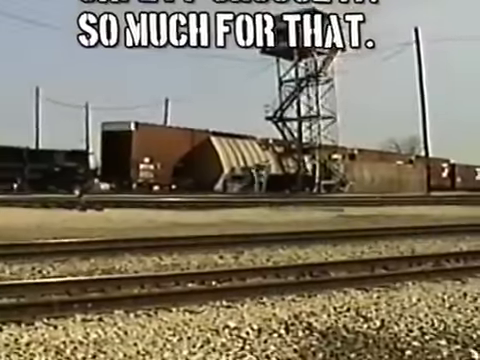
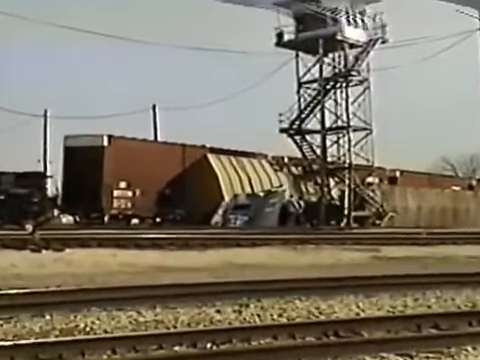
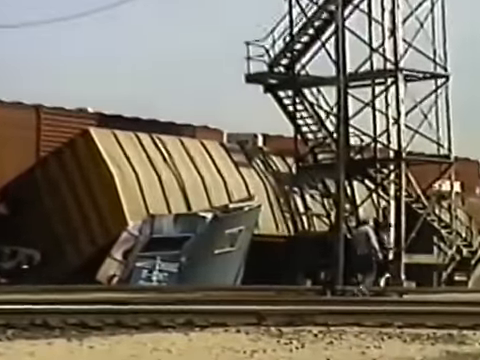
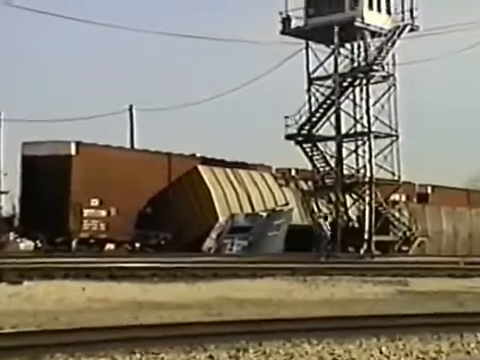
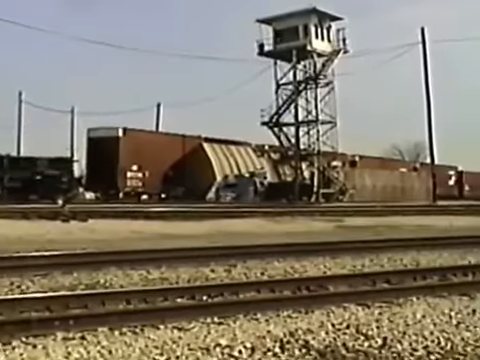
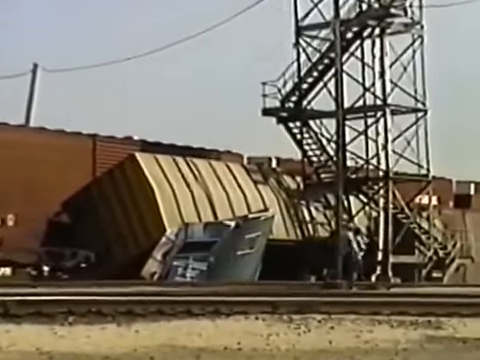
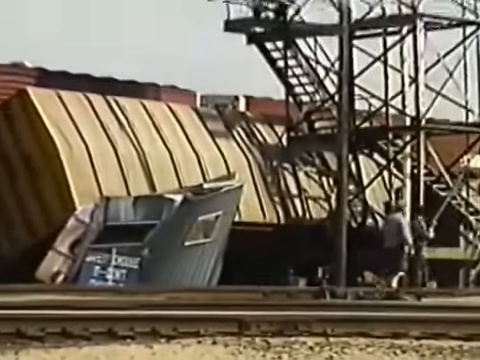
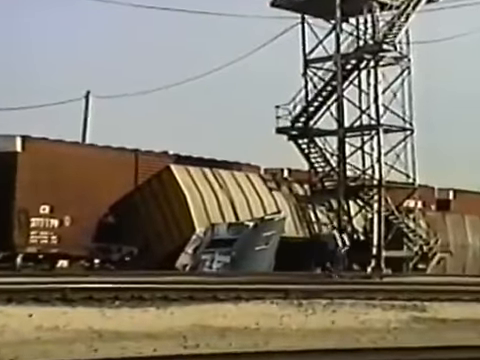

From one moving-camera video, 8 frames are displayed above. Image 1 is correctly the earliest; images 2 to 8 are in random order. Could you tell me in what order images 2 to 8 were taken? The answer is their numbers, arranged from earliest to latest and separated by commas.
5, 2, 4, 8, 6, 3, 7
